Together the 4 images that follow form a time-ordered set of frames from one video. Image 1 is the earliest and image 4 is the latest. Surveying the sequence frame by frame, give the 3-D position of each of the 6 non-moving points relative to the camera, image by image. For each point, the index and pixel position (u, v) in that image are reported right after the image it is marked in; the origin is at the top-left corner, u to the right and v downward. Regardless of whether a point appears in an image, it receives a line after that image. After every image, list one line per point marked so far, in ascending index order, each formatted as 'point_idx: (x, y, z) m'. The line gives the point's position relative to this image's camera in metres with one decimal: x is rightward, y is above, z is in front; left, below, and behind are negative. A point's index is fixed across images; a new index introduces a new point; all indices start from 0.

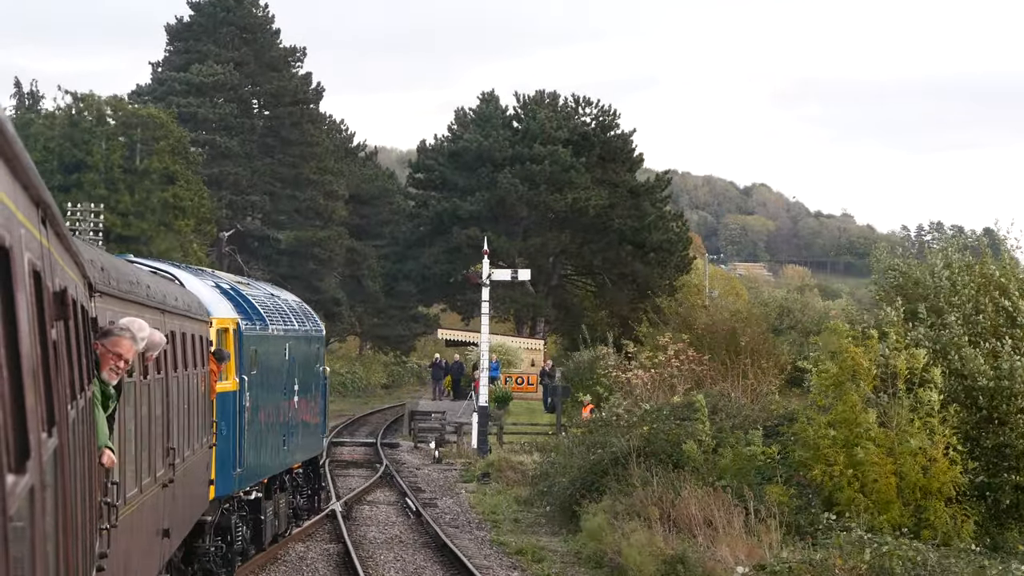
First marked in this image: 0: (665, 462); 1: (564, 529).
0: (+2.2, -2.4, +19.1) m
1: (+0.8, -3.4, +19.8) m
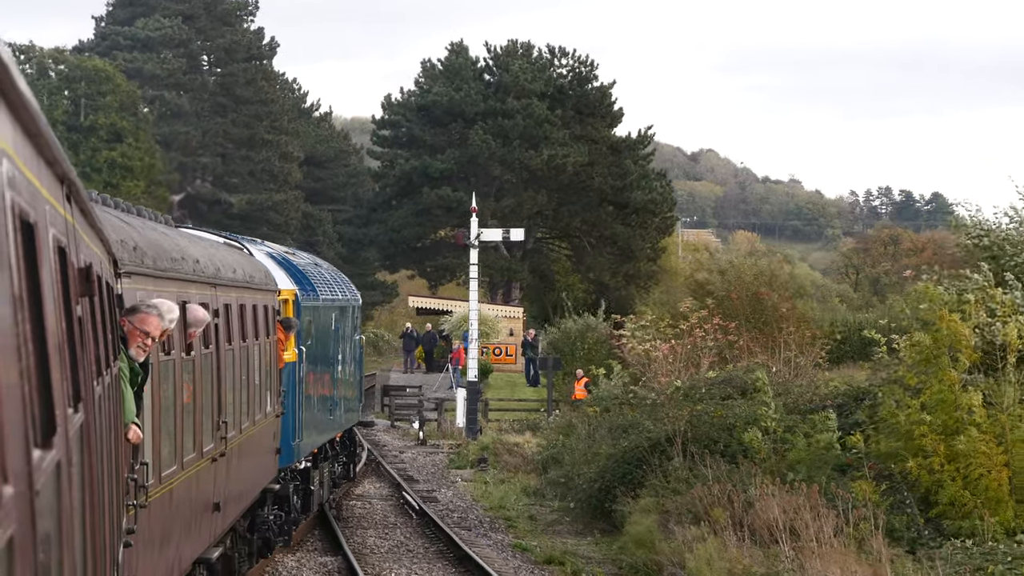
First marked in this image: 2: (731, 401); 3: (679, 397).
0: (+2.5, -2.0, +16.3) m
1: (+1.0, -3.0, +17.0) m
2: (+2.8, -1.4, +18.2) m
3: (+2.2, -1.4, +18.7) m
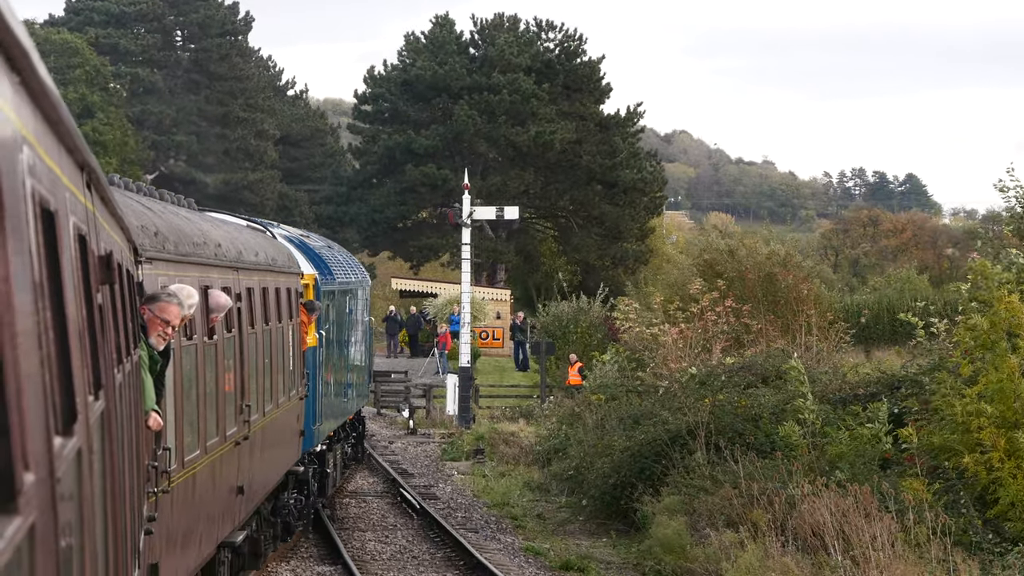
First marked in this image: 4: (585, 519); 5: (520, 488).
0: (+2.6, -1.7, +15.0) m
1: (+1.1, -2.7, +15.7) m
2: (+2.9, -1.2, +16.9) m
3: (+2.3, -1.2, +17.4) m
4: (+0.9, -2.7, +16.8) m
5: (+0.1, -2.7, +19.2) m
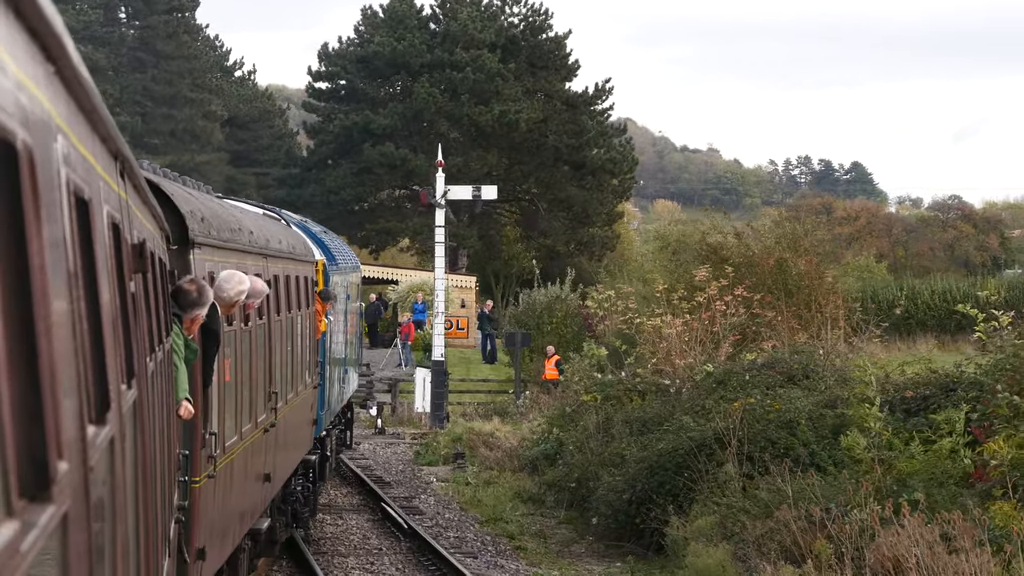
0: (+2.6, -1.6, +13.1) m
1: (+1.2, -2.6, +13.7) m
2: (+2.9, -1.1, +15.0) m
3: (+2.2, -1.1, +15.4) m
4: (+0.8, -2.6, +14.8) m
5: (0.0, -2.6, +17.1) m
